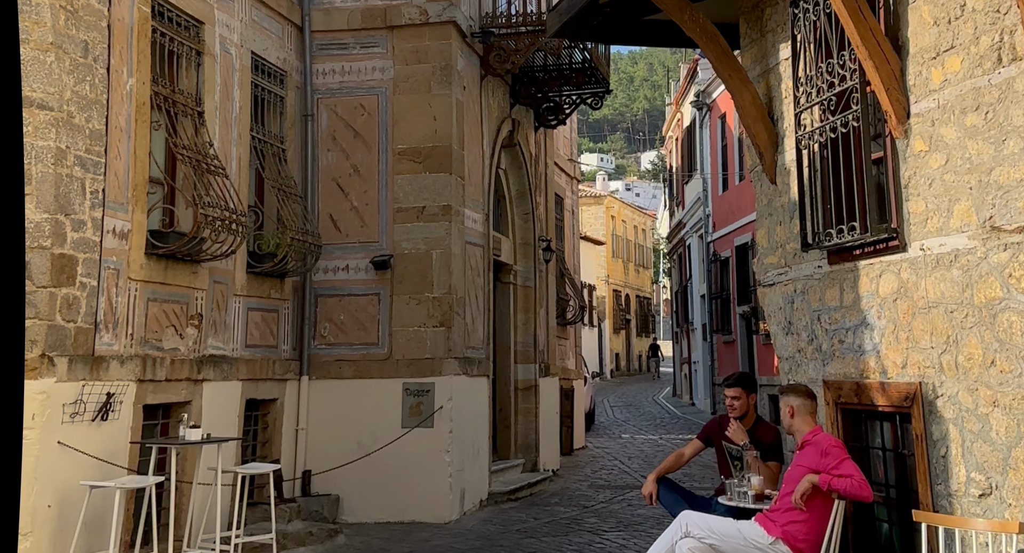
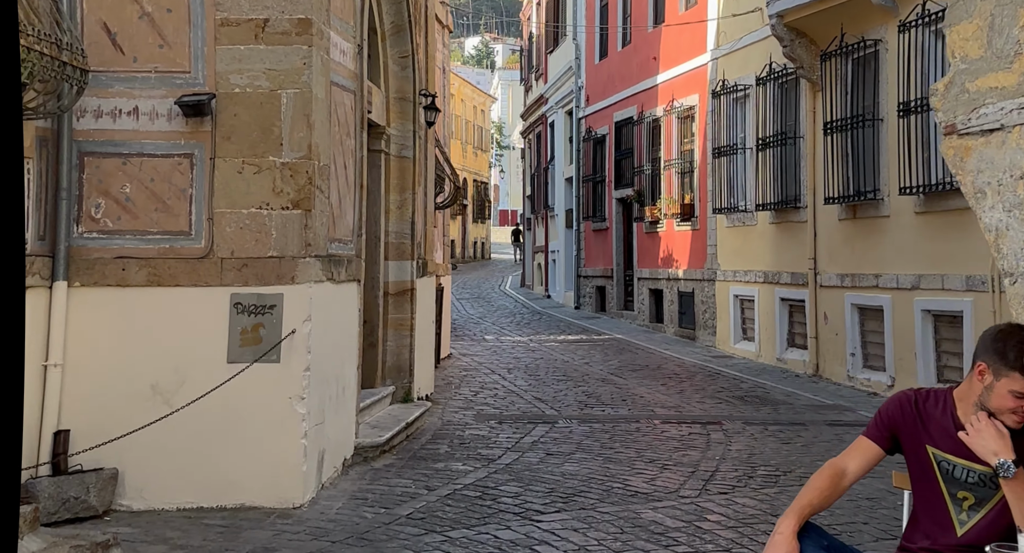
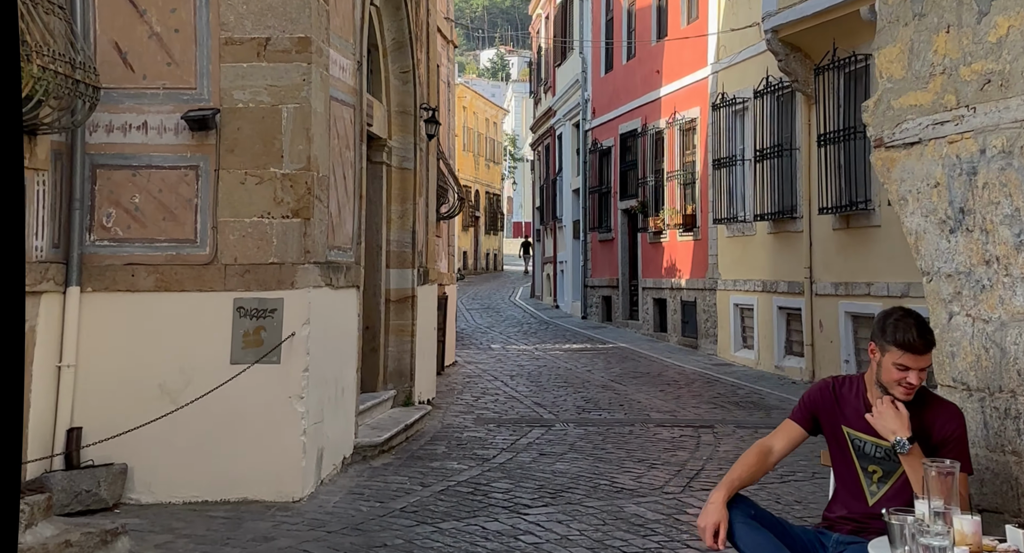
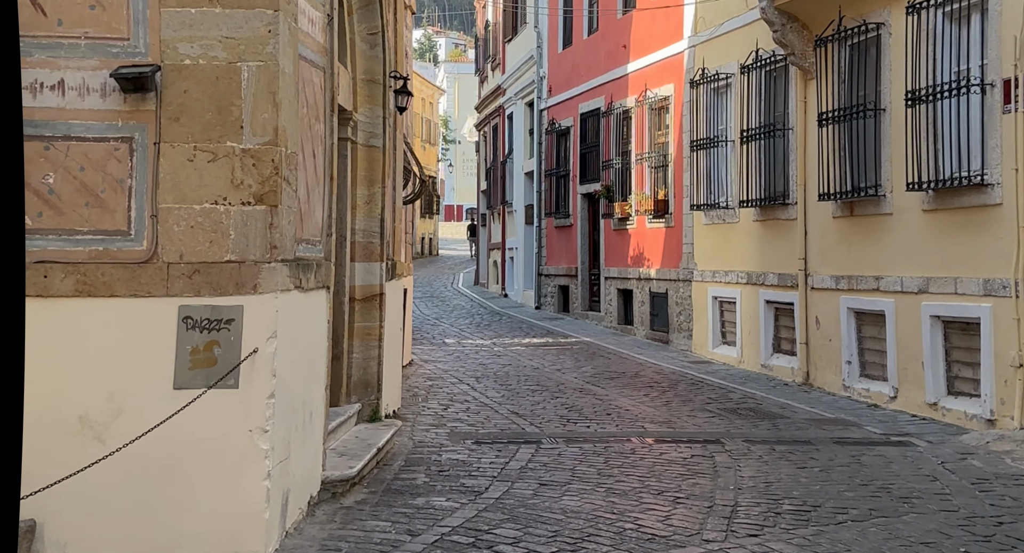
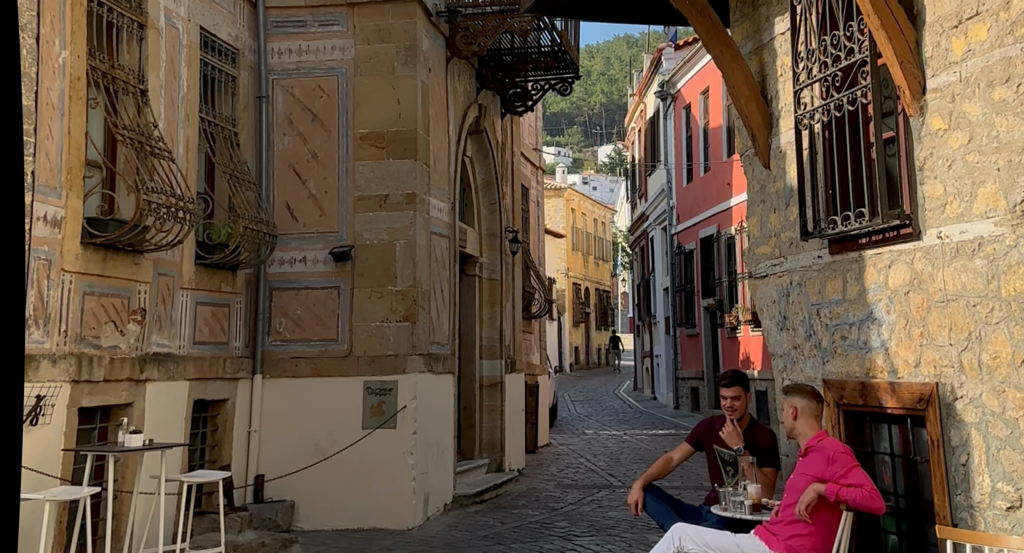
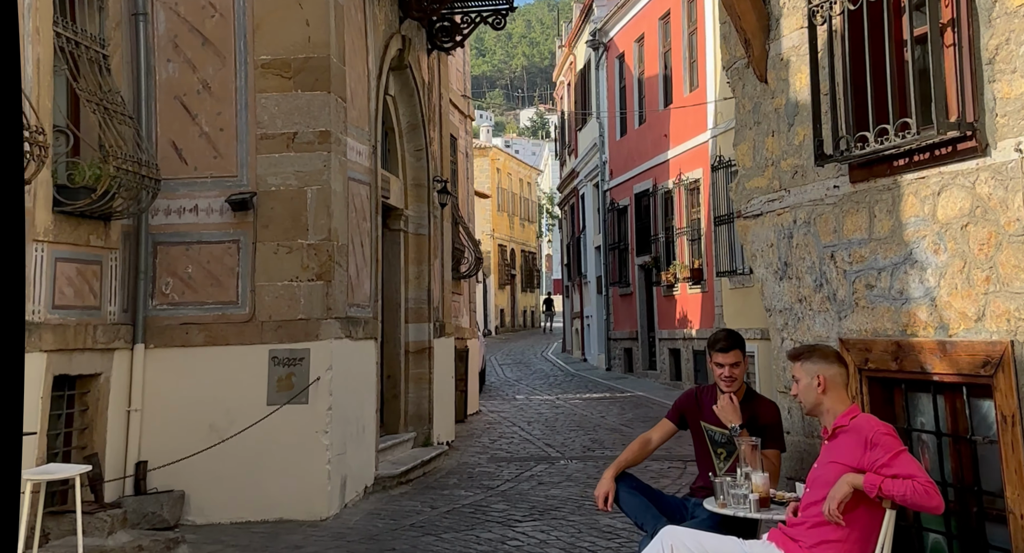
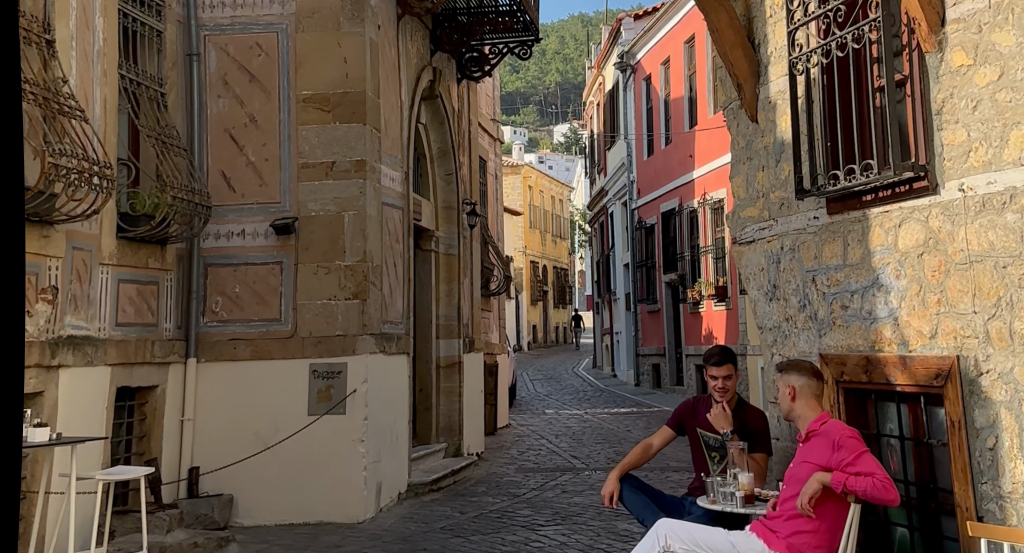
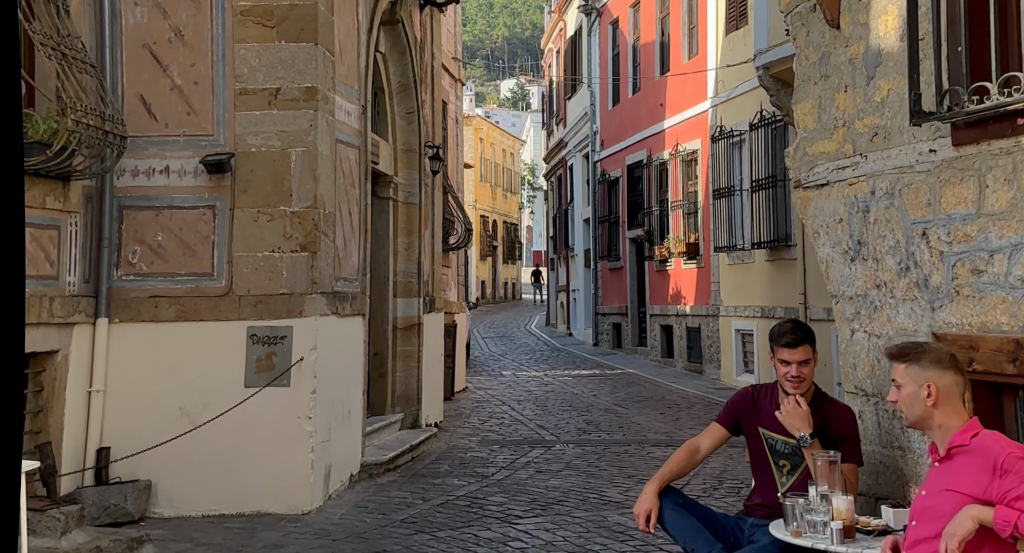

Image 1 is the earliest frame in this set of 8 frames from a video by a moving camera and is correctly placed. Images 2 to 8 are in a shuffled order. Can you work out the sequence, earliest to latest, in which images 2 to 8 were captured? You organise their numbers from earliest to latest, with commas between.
5, 7, 6, 8, 3, 2, 4
